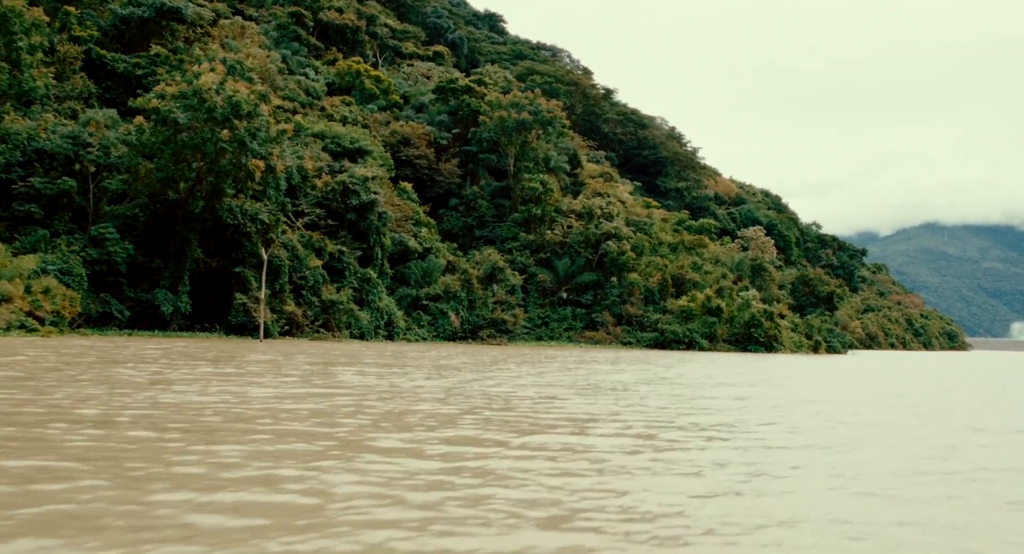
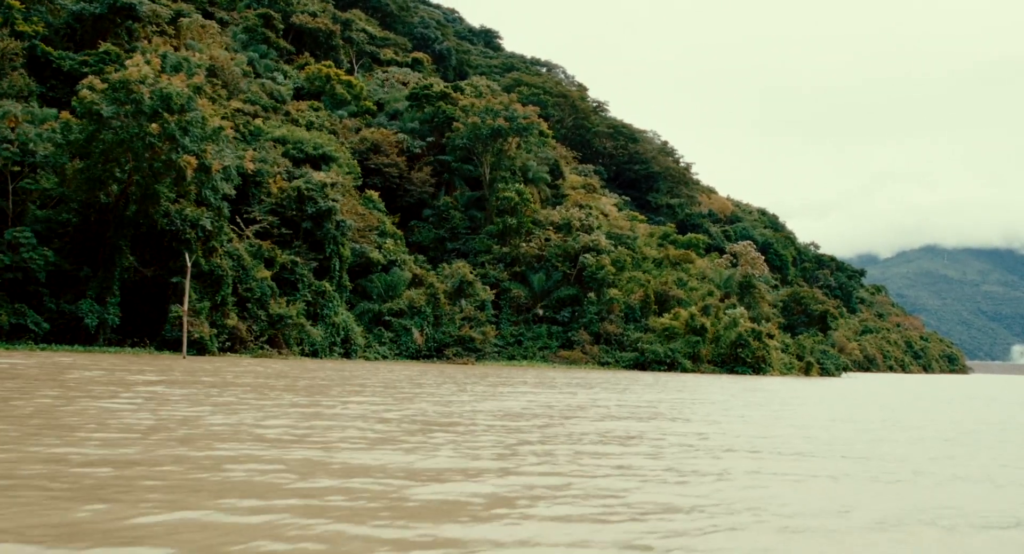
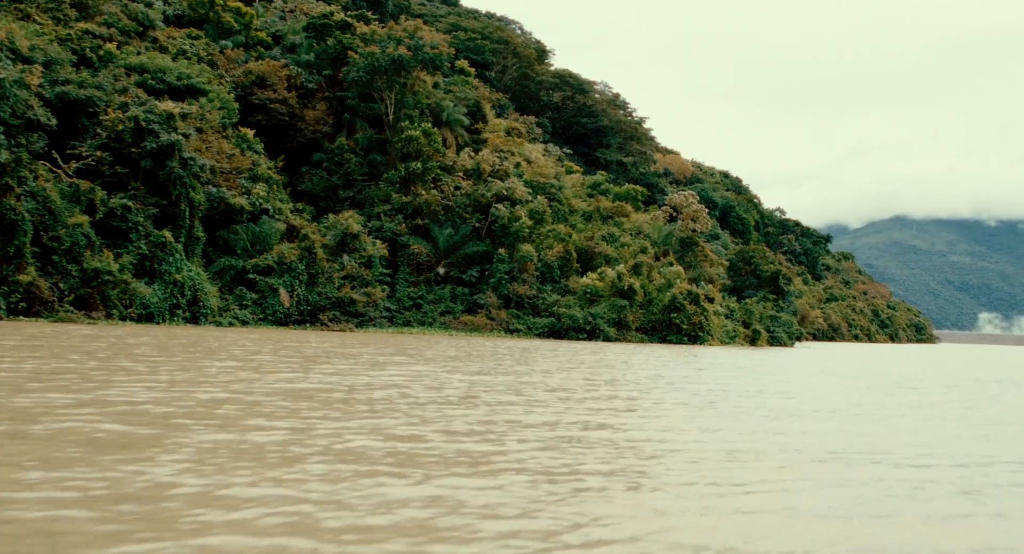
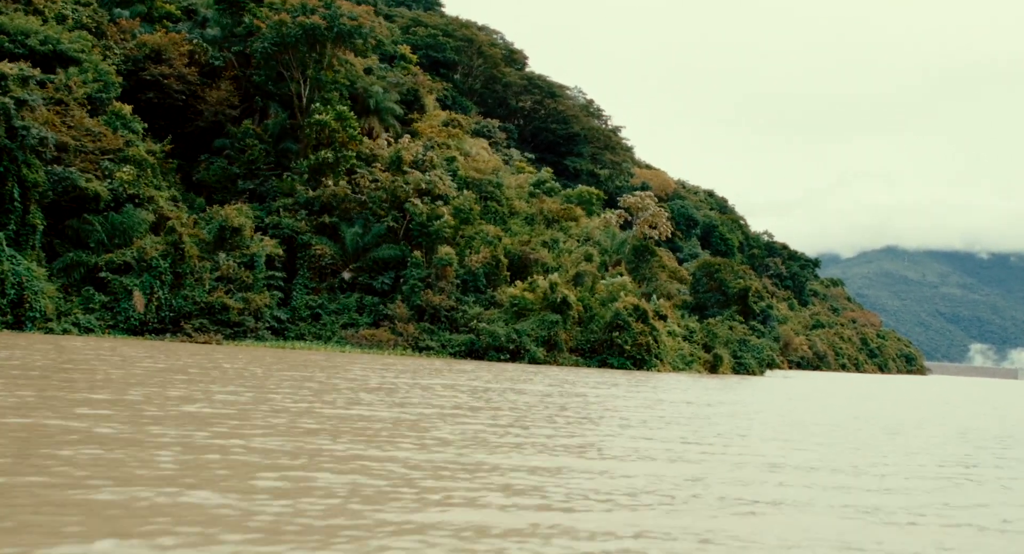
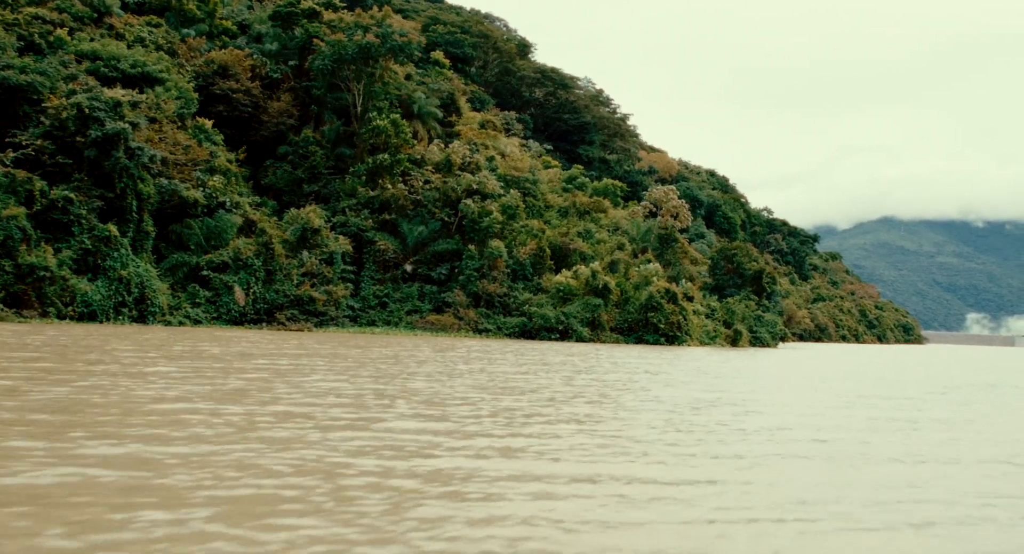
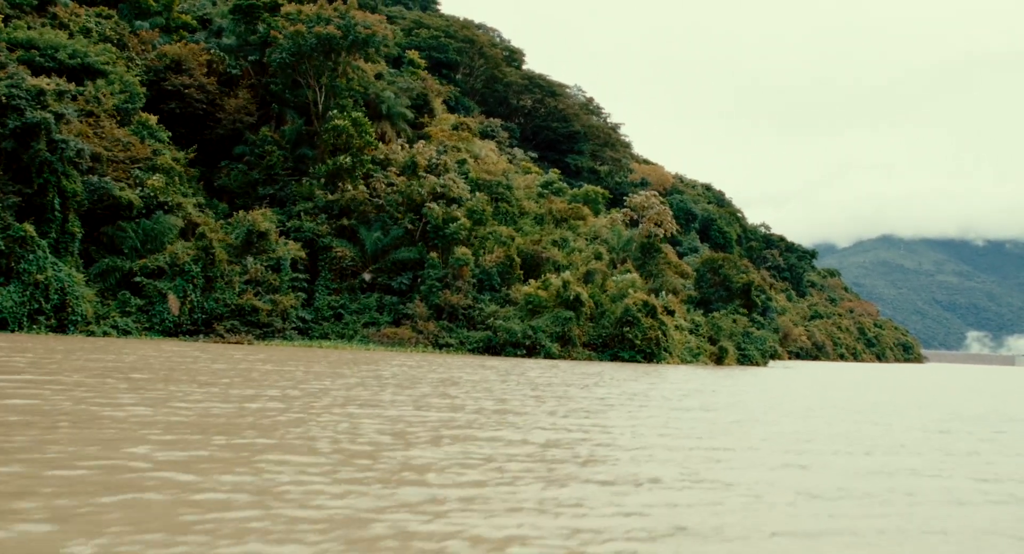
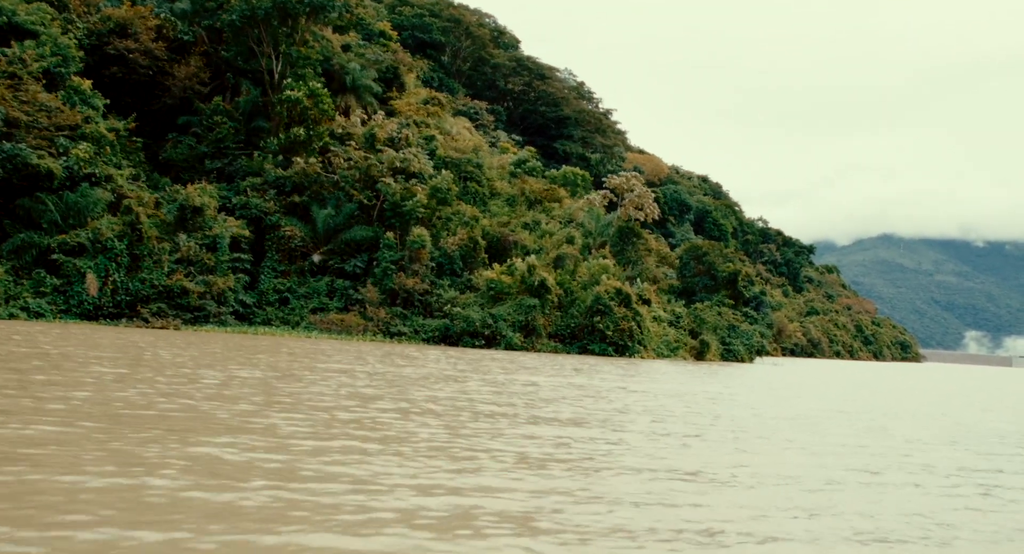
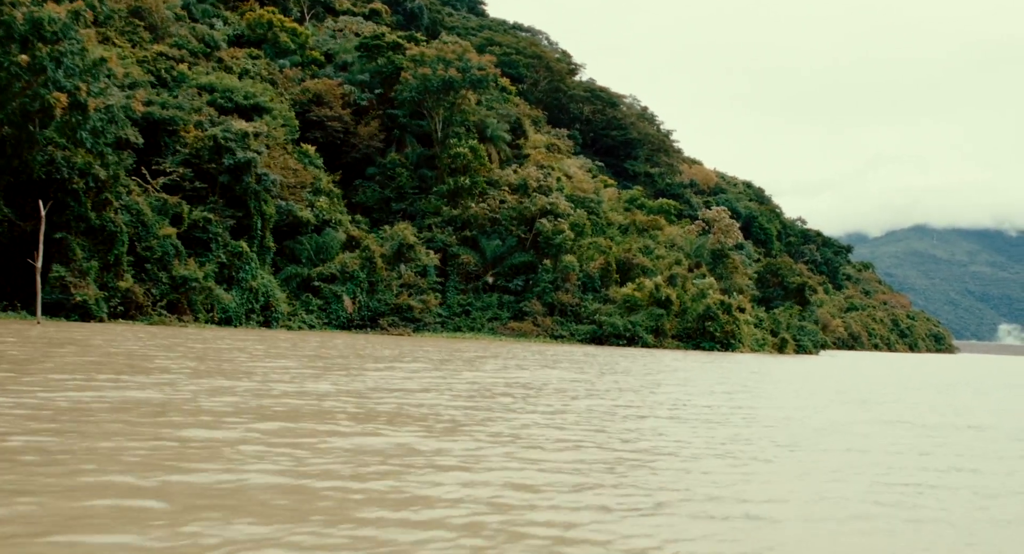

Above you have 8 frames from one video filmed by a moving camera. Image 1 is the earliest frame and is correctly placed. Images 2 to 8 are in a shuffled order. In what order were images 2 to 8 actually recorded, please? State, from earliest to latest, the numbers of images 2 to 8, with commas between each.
2, 8, 3, 5, 6, 4, 7
